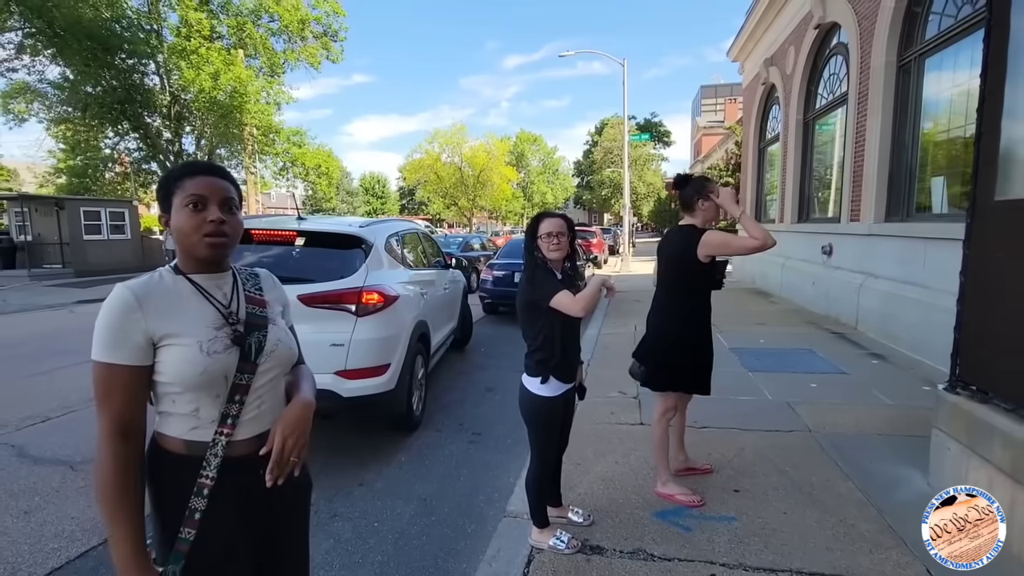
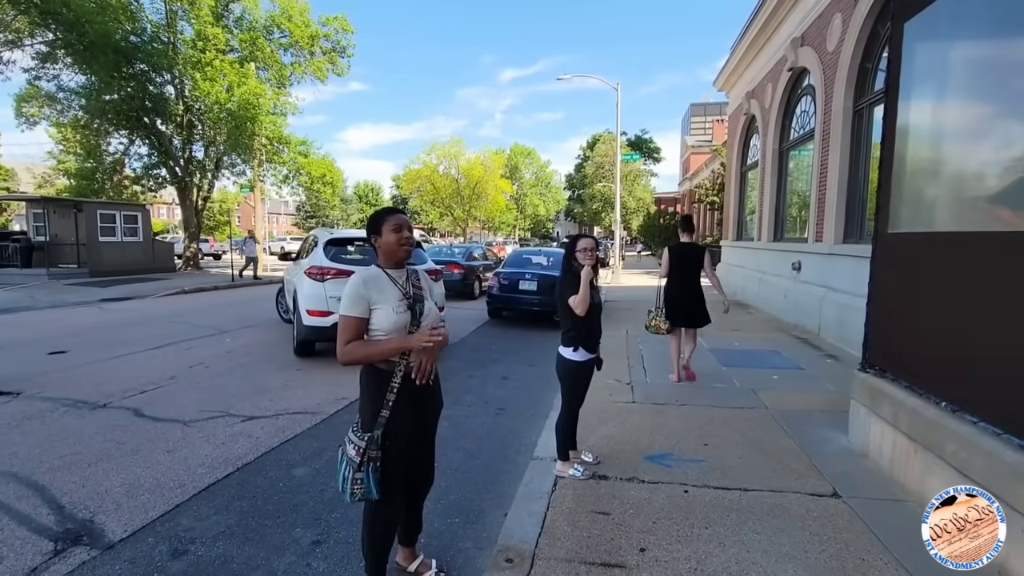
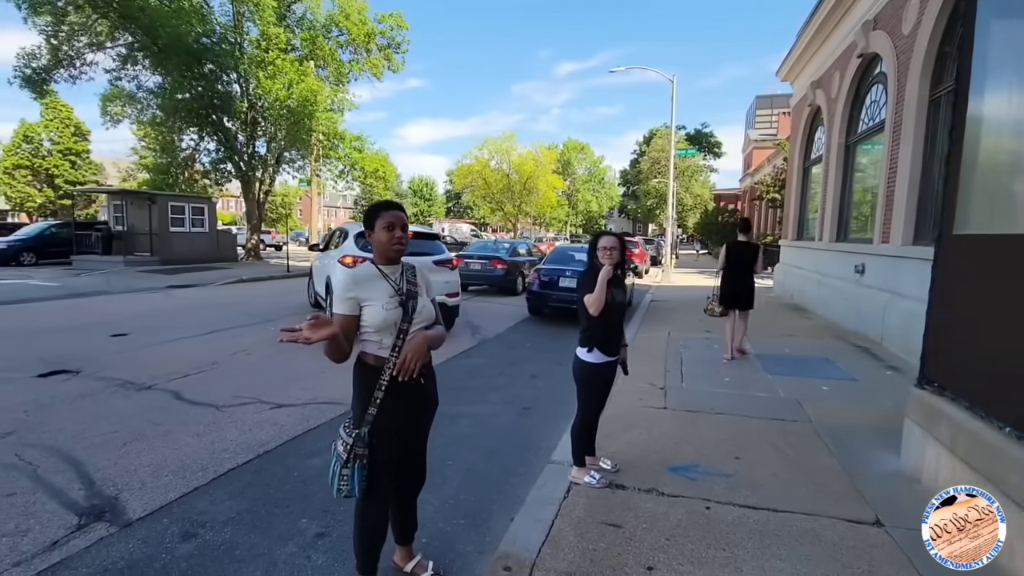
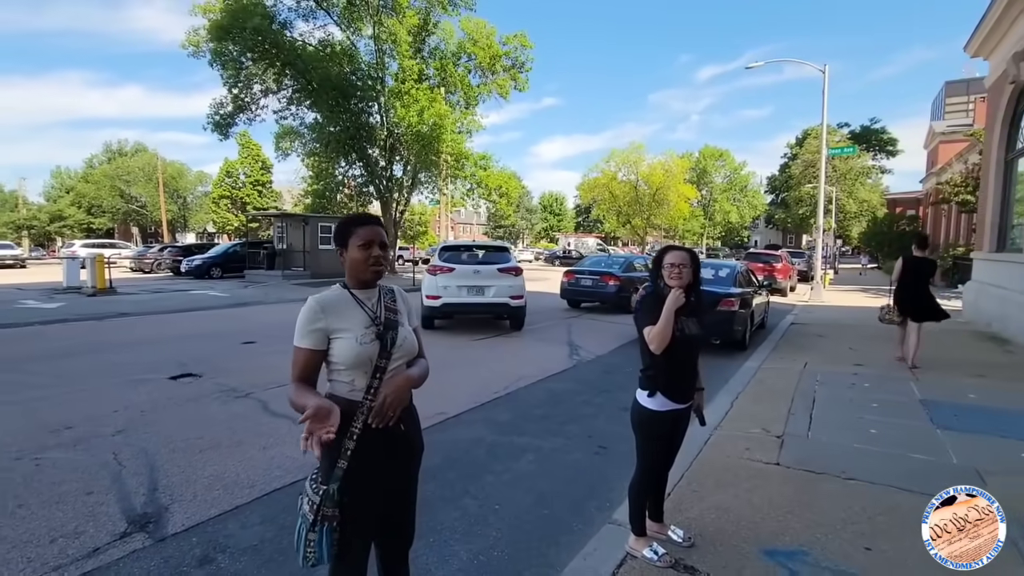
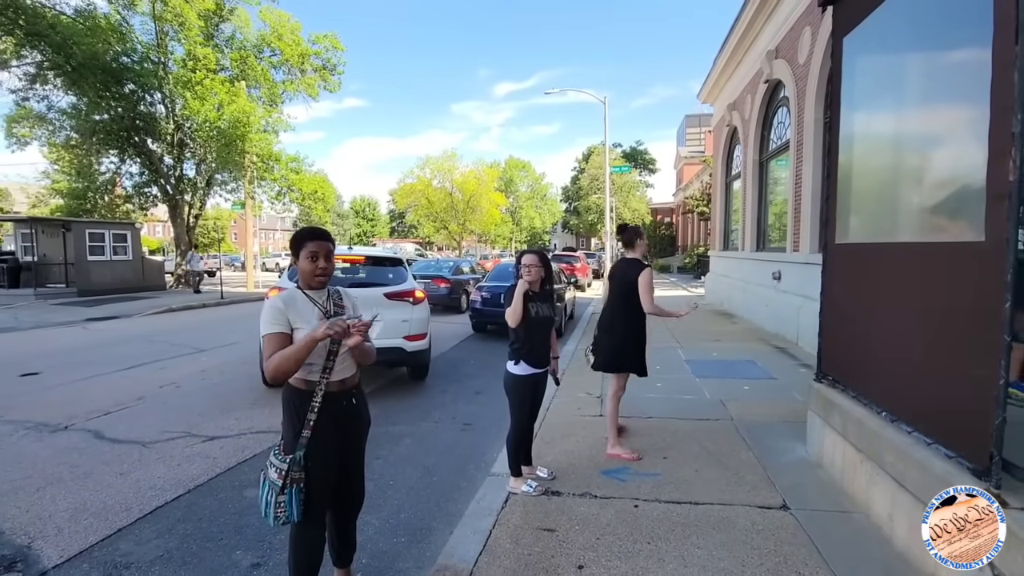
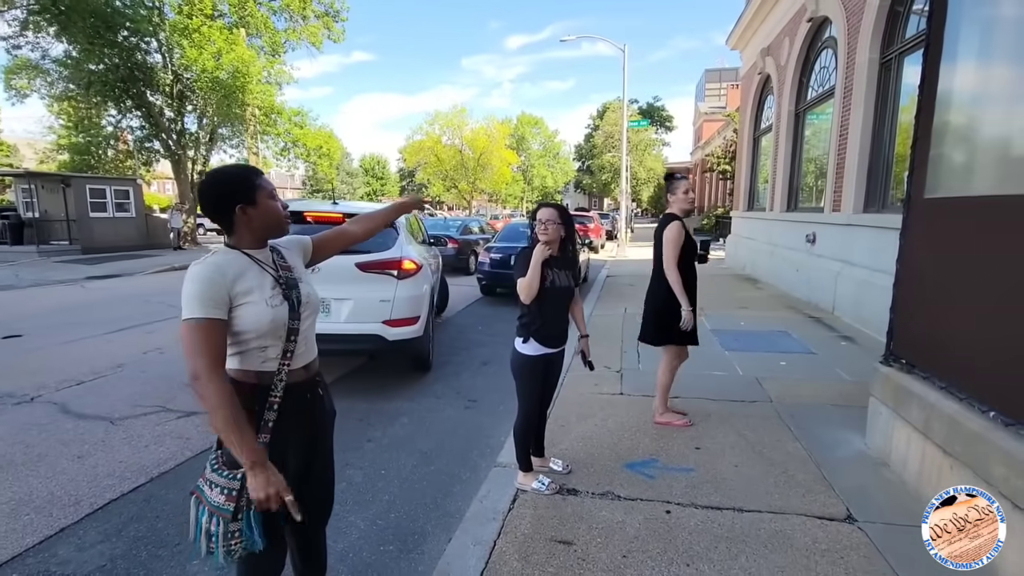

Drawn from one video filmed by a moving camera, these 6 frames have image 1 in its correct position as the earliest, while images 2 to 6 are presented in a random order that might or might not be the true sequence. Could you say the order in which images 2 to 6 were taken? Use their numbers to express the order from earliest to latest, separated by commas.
6, 5, 2, 3, 4
